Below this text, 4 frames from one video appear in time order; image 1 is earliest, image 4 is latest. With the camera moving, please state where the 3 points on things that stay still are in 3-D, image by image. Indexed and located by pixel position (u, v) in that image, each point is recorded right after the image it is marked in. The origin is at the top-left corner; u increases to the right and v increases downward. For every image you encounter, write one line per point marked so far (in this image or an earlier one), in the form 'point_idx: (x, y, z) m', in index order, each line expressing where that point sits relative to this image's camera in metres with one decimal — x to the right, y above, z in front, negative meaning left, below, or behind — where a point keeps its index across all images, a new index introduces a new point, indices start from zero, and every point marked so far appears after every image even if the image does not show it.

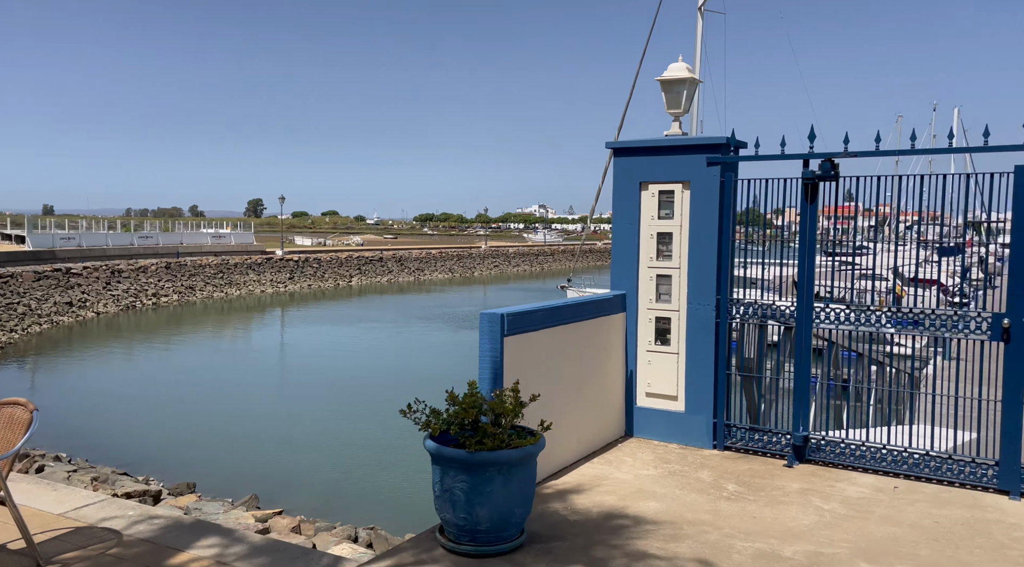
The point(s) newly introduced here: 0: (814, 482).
0: (+1.6, -1.1, +4.8) m
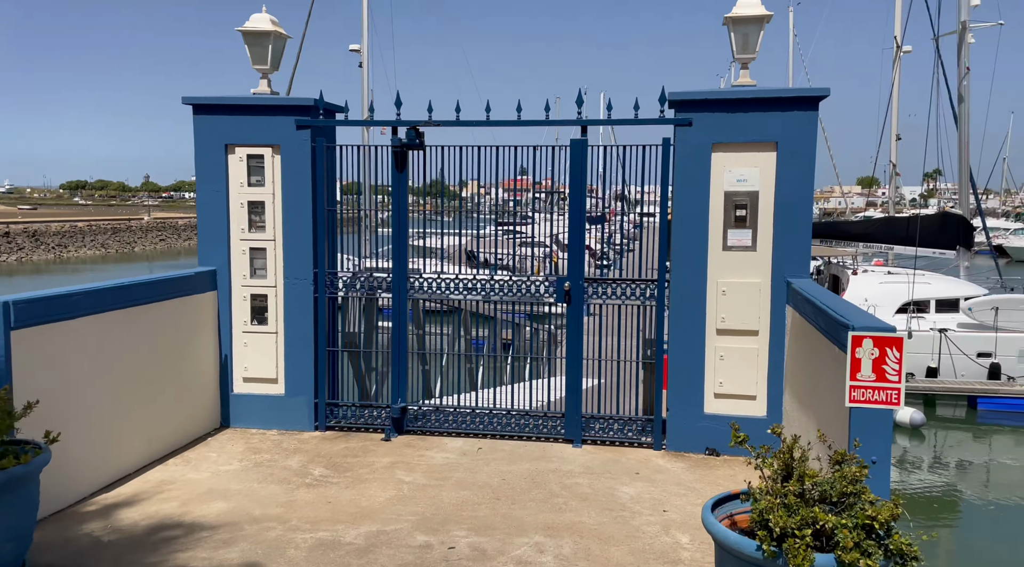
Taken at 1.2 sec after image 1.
0: (-0.6, -0.9, +5.0) m
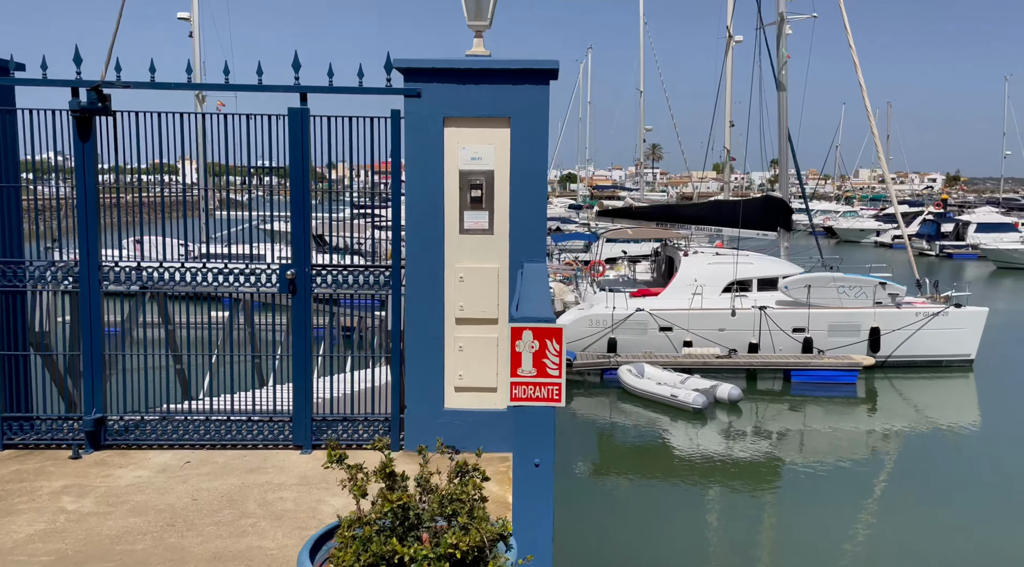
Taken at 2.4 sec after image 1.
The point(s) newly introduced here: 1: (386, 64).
0: (-2.0, -0.9, +4.3) m
1: (-0.7, +1.1, +4.6) m
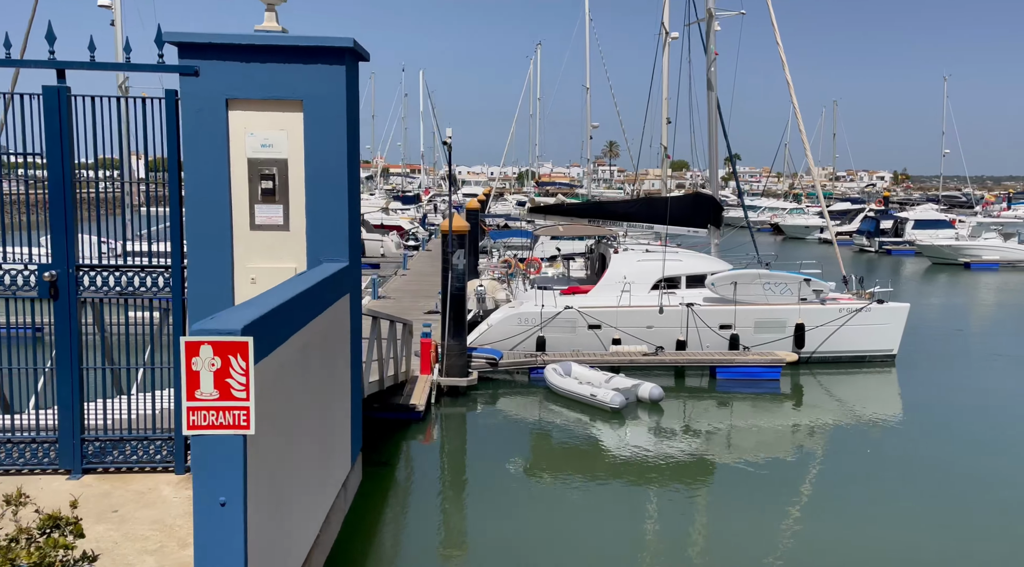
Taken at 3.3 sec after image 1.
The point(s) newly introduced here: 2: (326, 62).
0: (-3.0, -0.9, +3.7) m
1: (-1.6, +1.1, +4.1) m
2: (-0.9, +1.0, +4.2) m
